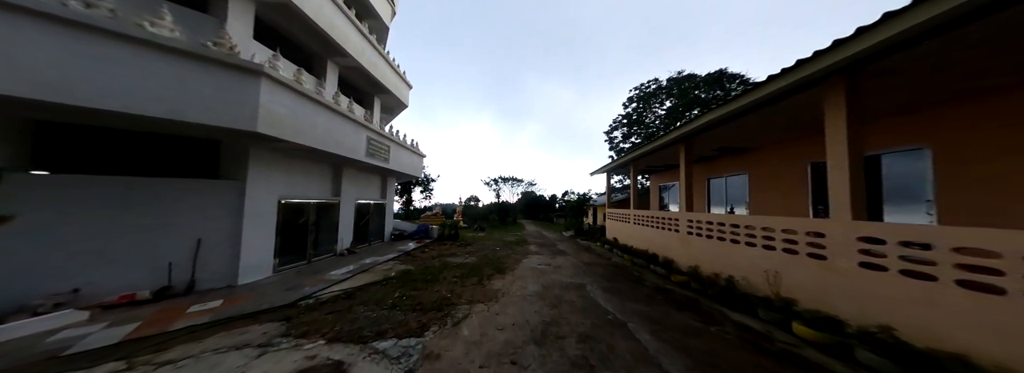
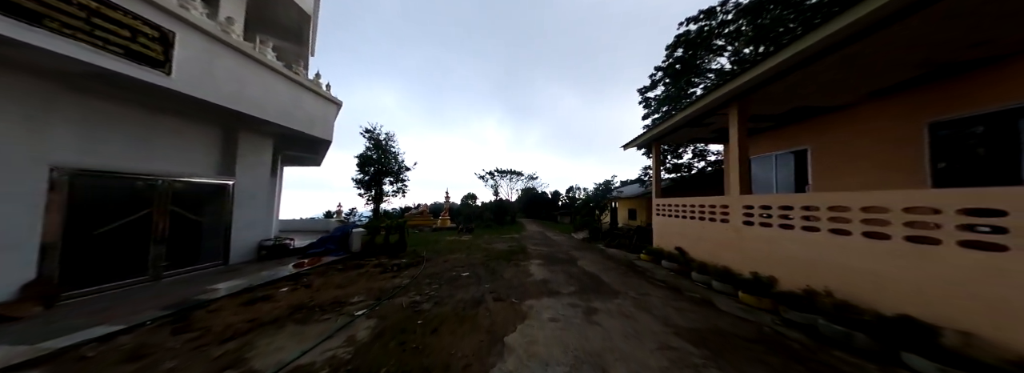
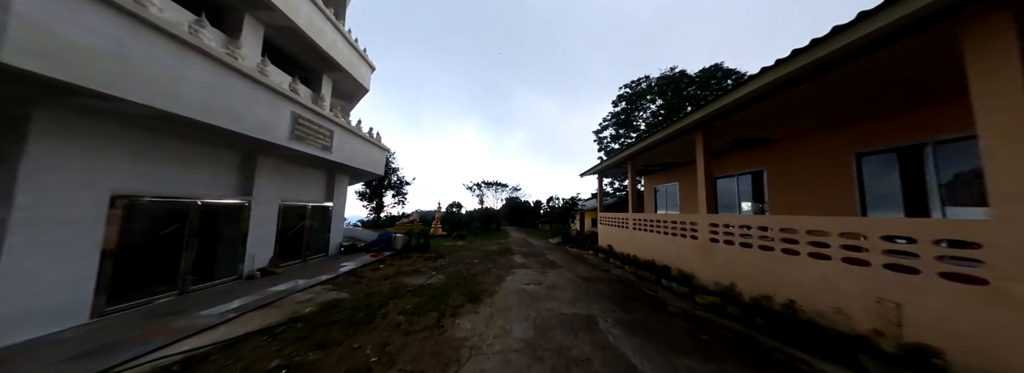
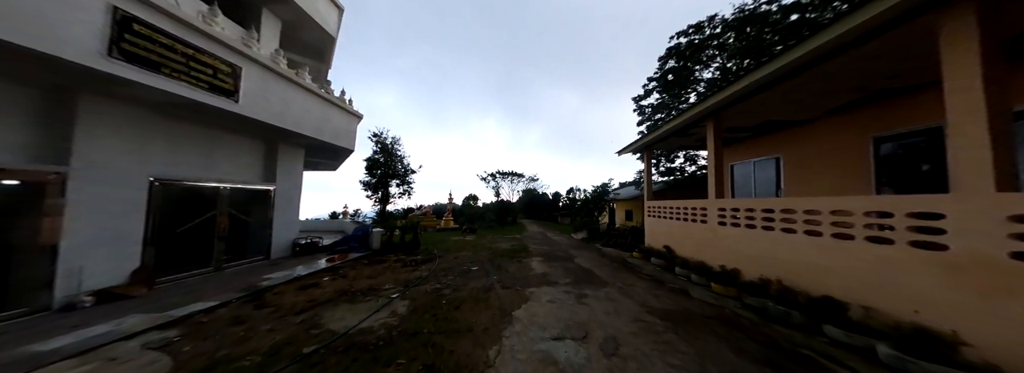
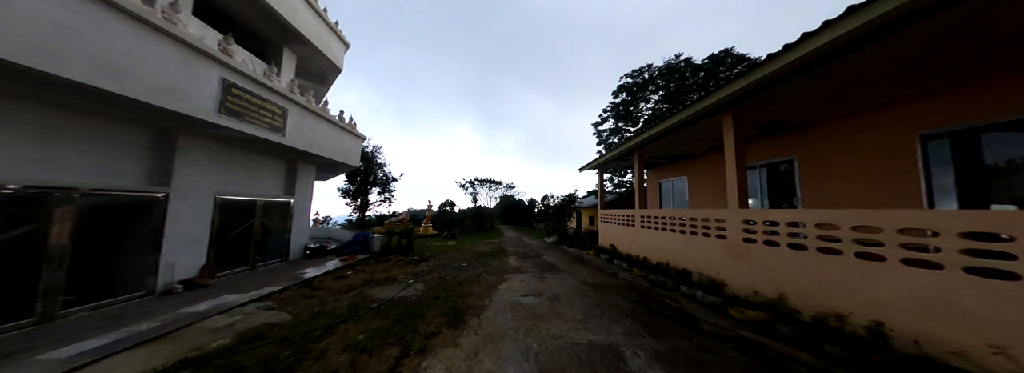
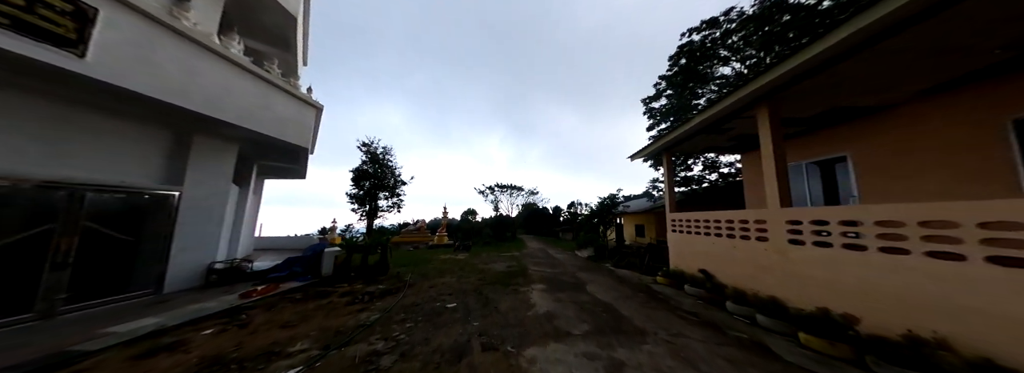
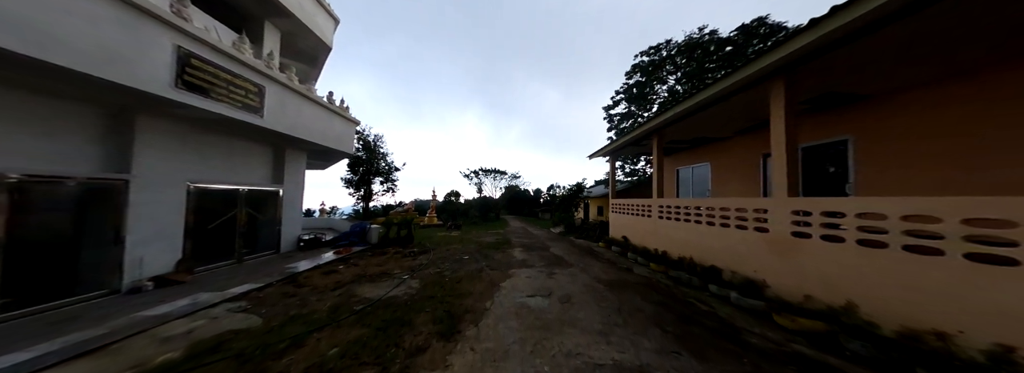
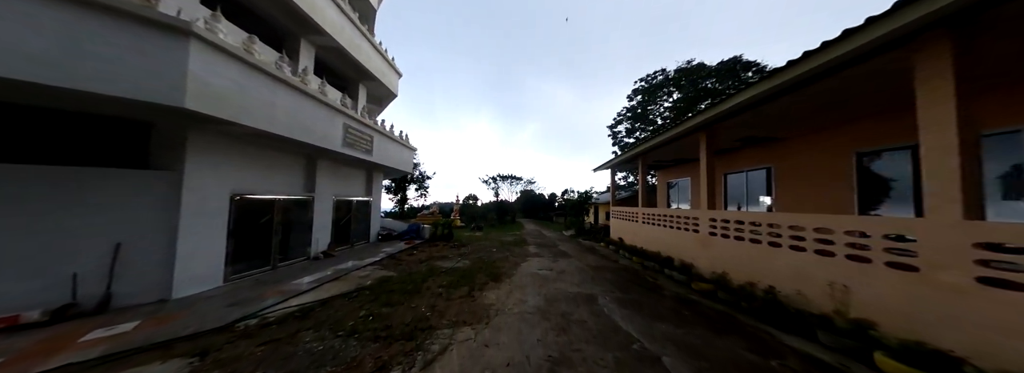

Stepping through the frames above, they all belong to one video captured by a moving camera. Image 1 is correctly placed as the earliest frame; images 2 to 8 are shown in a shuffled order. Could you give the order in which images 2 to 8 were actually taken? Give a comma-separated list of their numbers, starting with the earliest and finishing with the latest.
8, 3, 5, 7, 4, 2, 6
